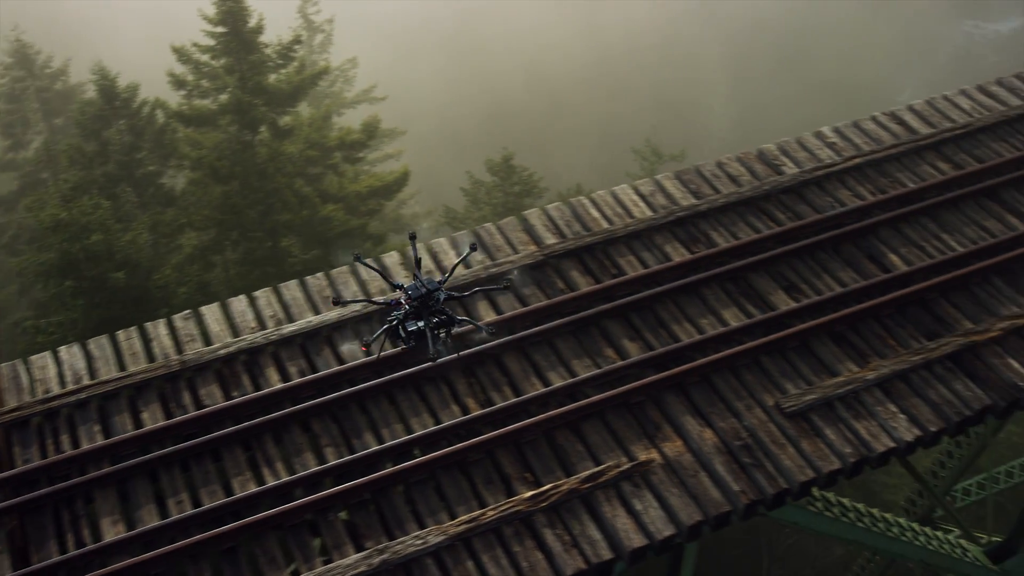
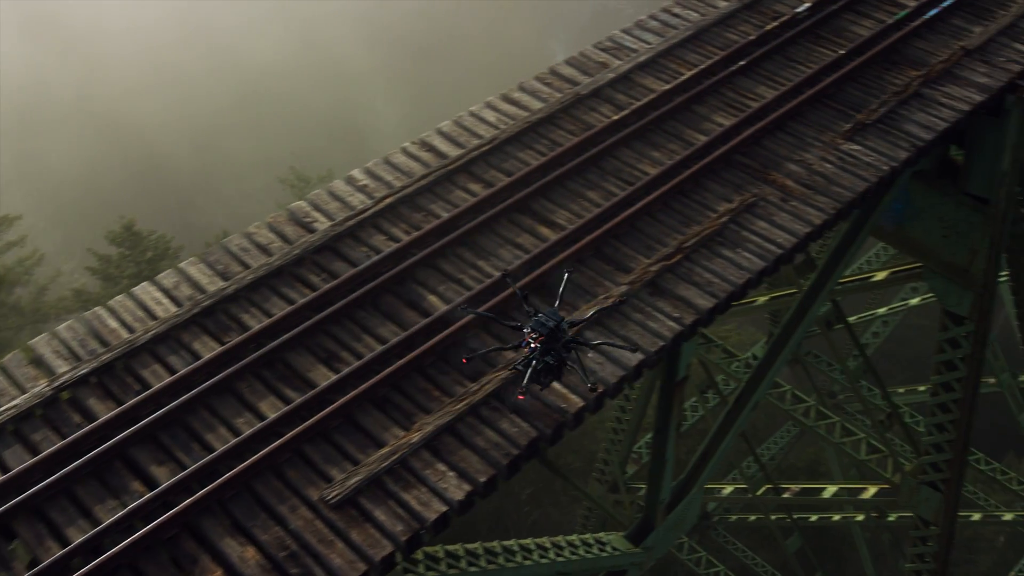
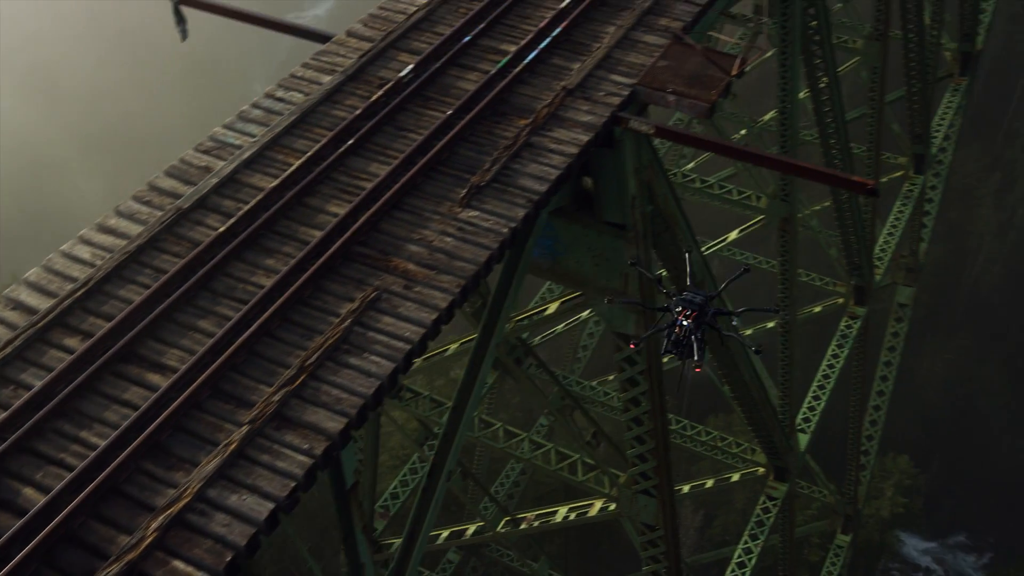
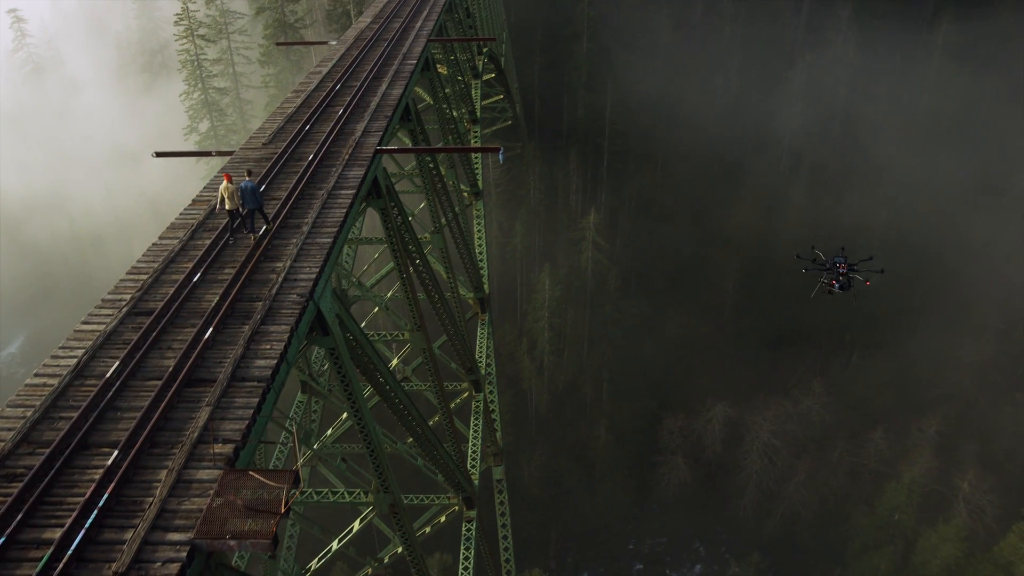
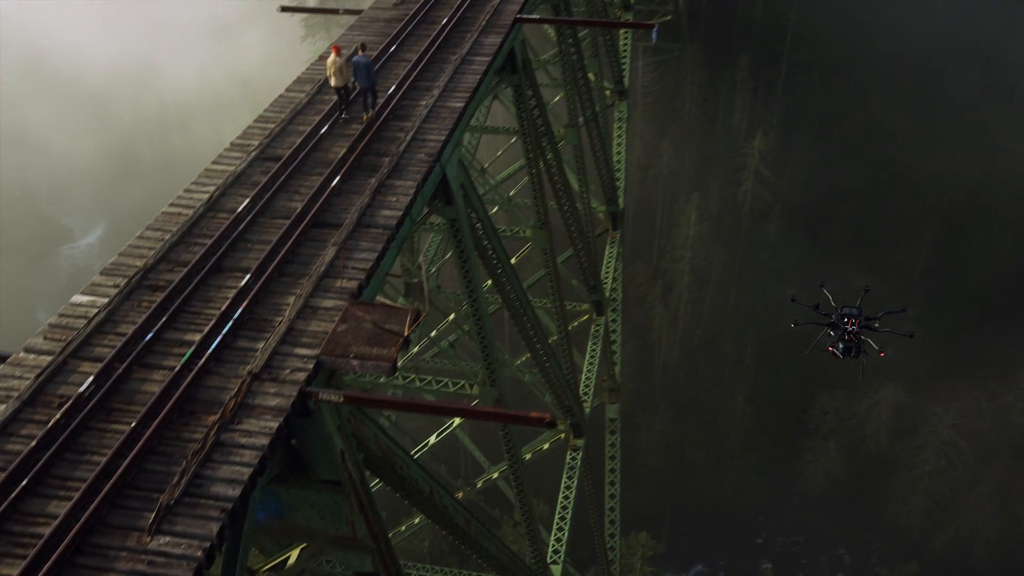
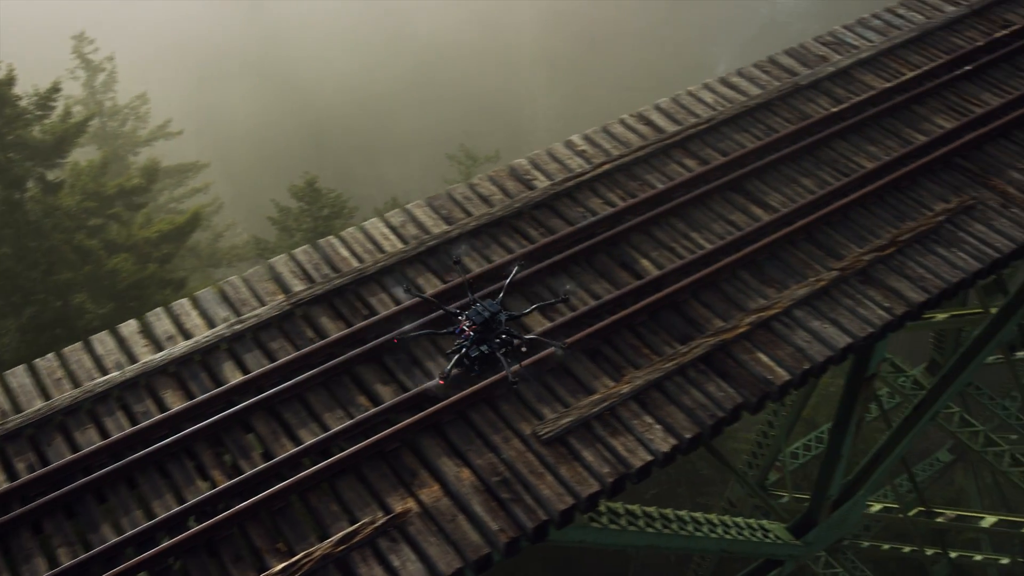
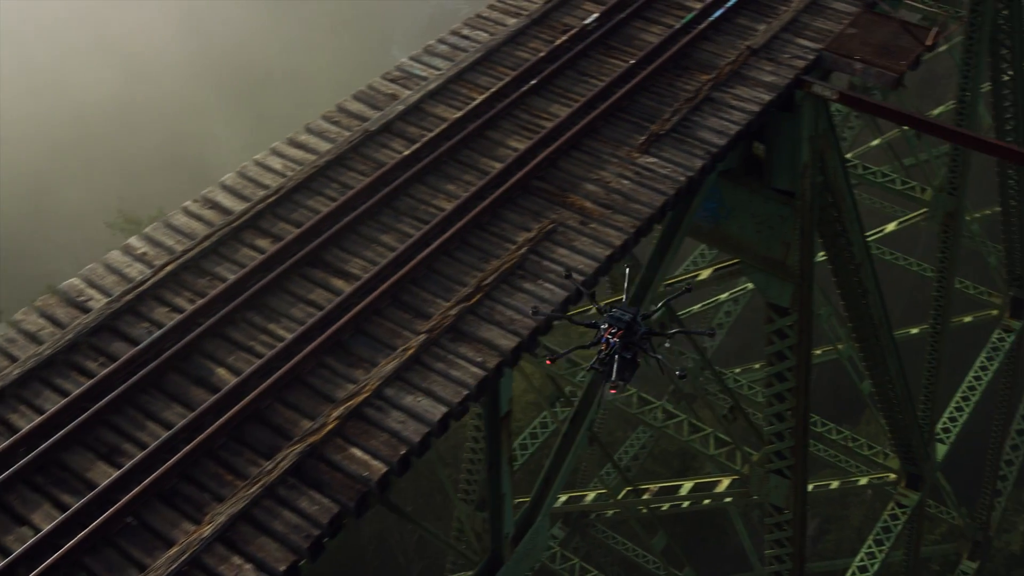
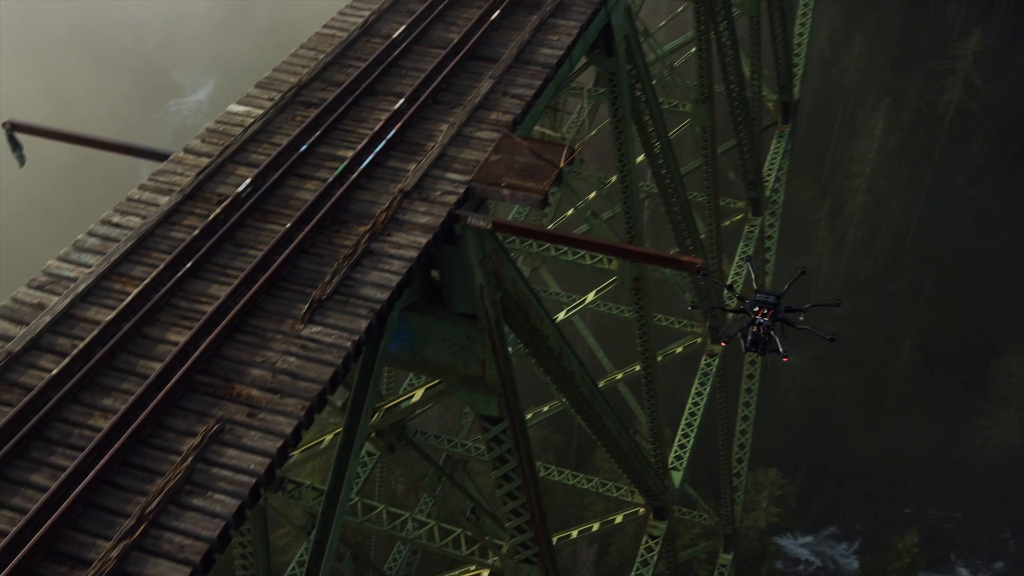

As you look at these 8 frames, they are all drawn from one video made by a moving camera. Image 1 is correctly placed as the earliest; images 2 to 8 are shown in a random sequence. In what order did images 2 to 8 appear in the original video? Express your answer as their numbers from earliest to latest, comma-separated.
6, 2, 7, 3, 8, 5, 4
